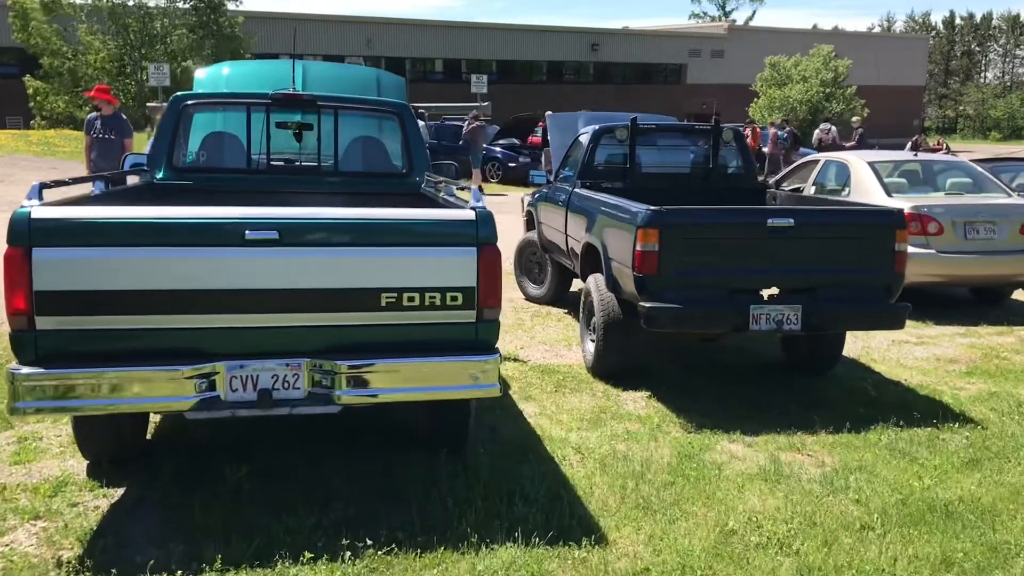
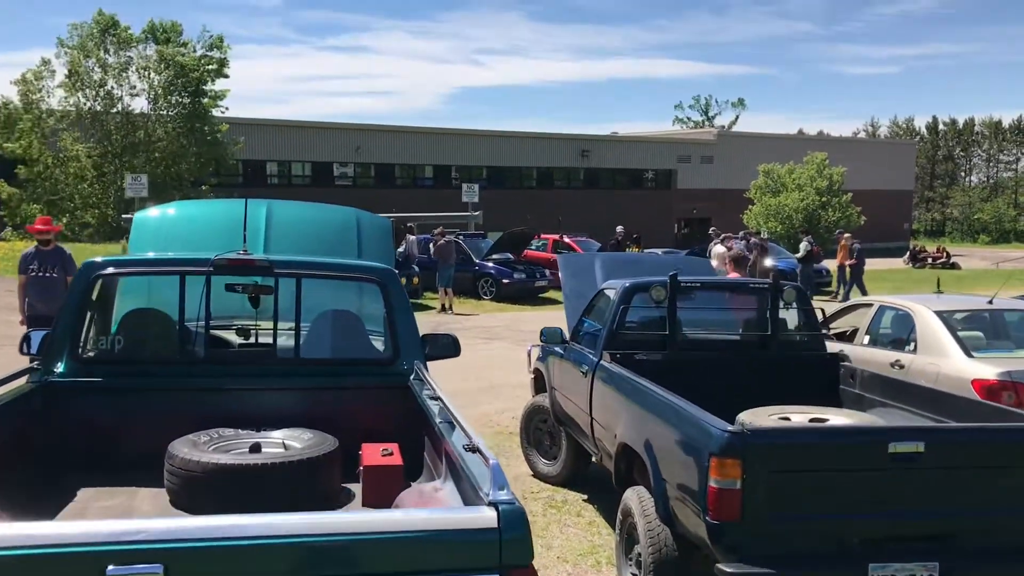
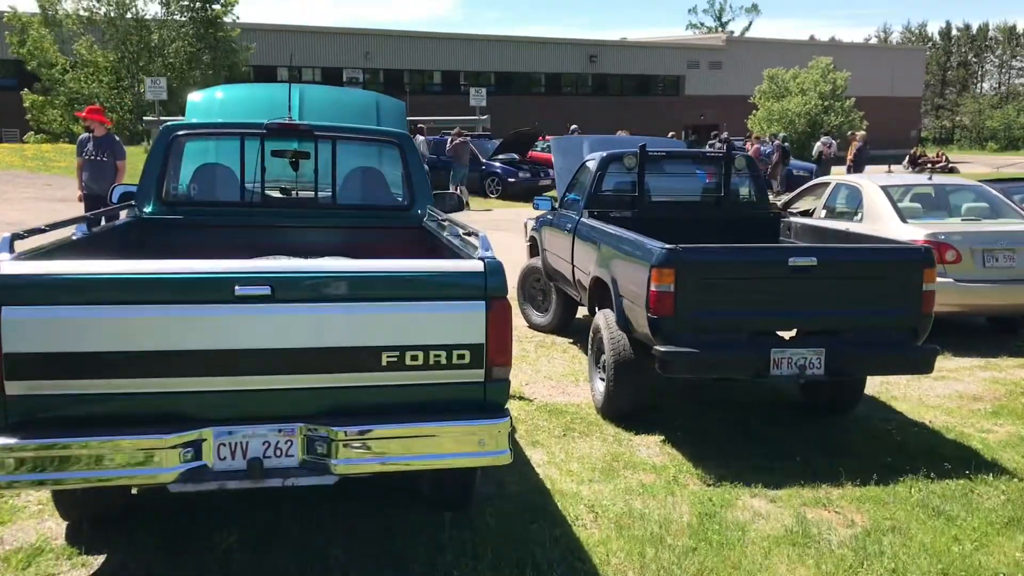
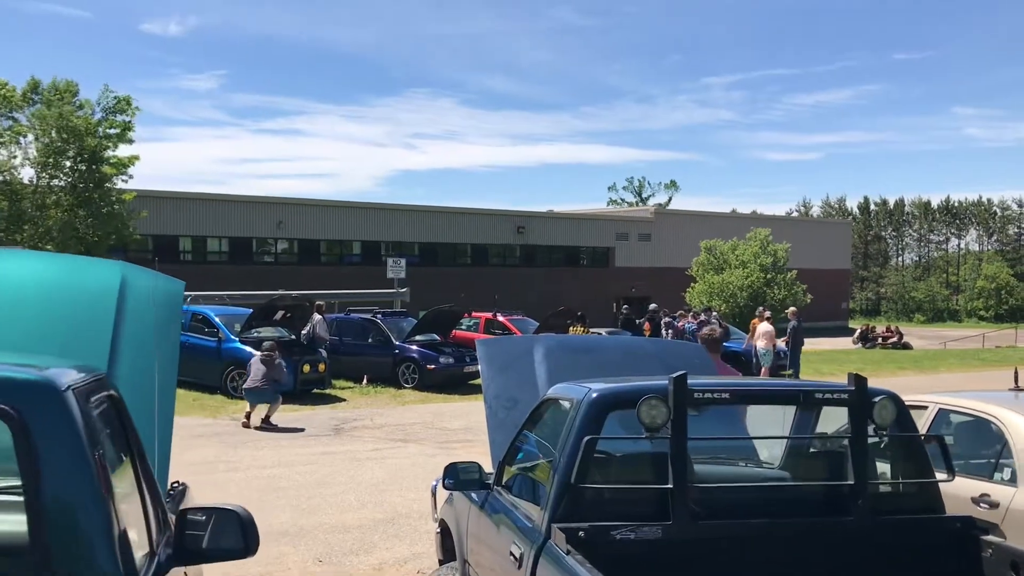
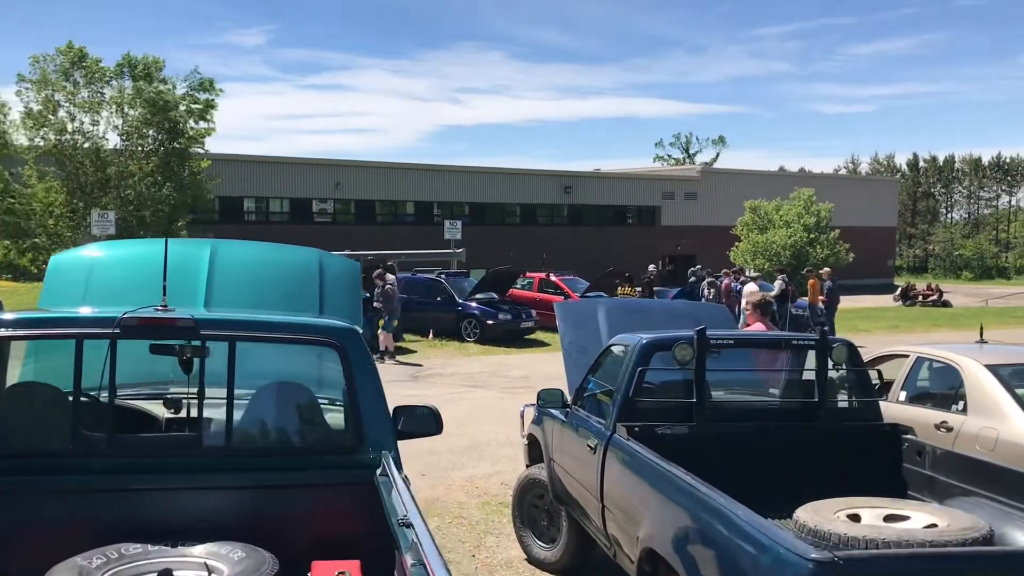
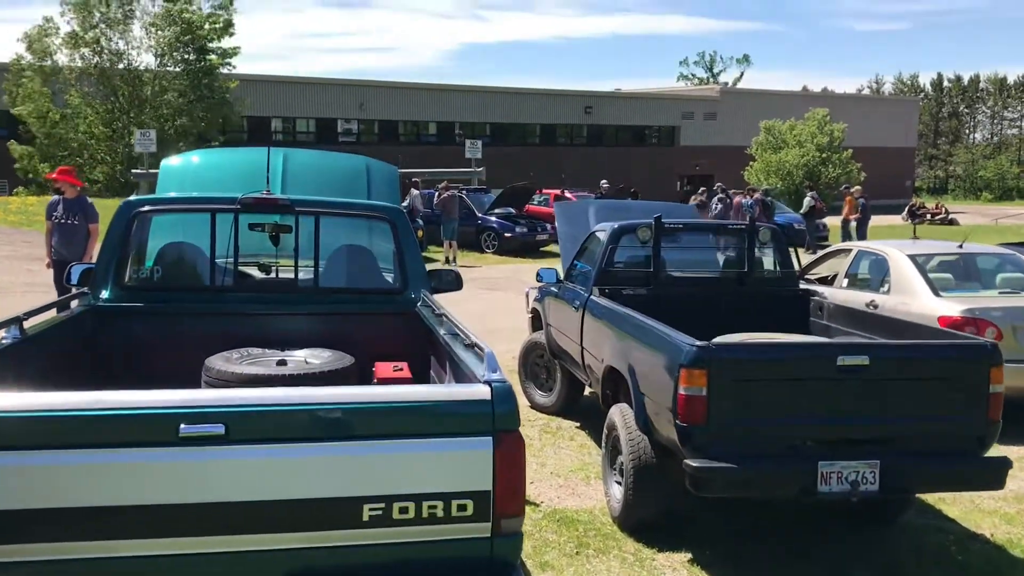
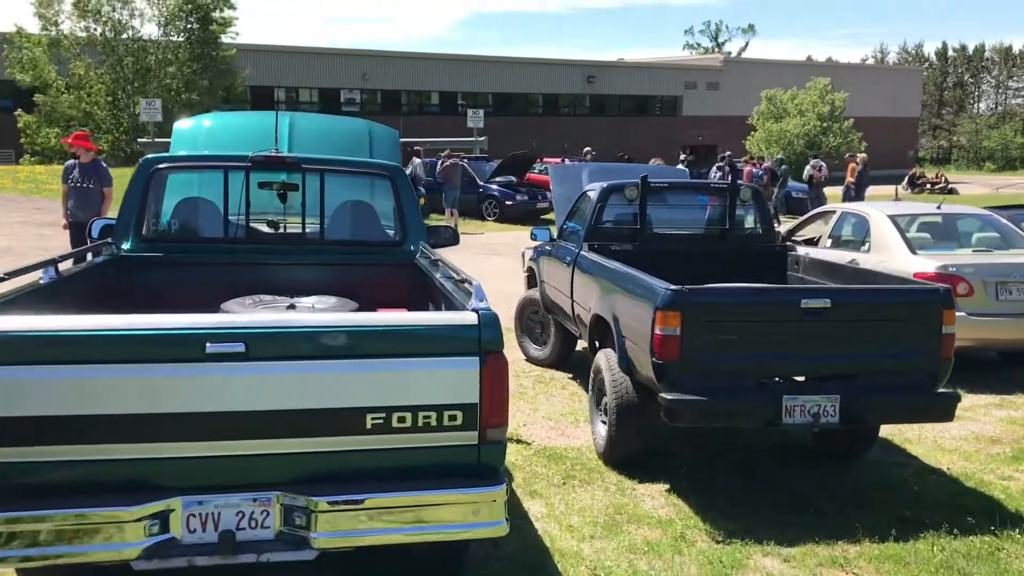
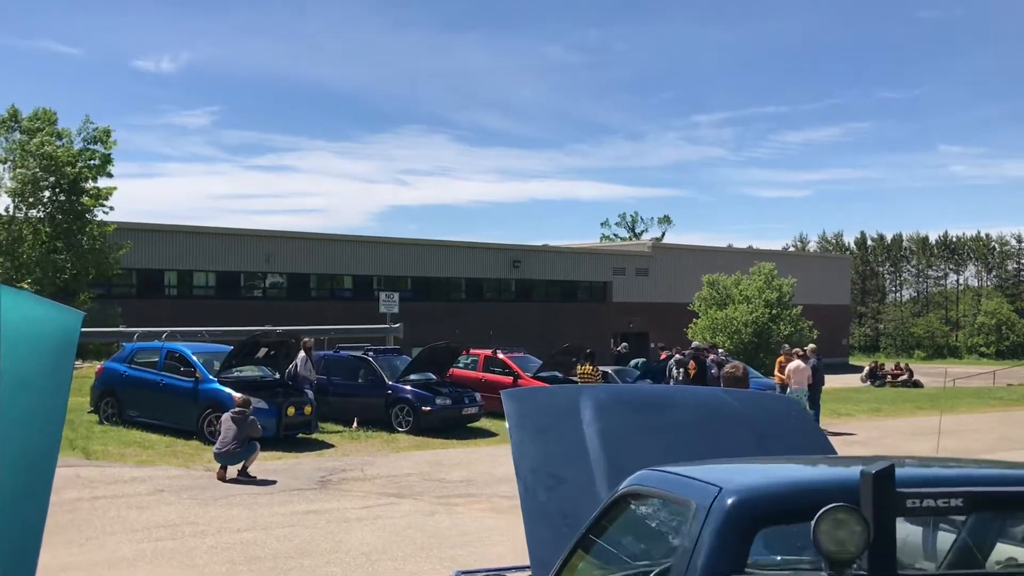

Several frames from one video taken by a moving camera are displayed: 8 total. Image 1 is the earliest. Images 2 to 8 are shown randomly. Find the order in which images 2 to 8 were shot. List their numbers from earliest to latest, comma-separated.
3, 7, 6, 2, 5, 4, 8
